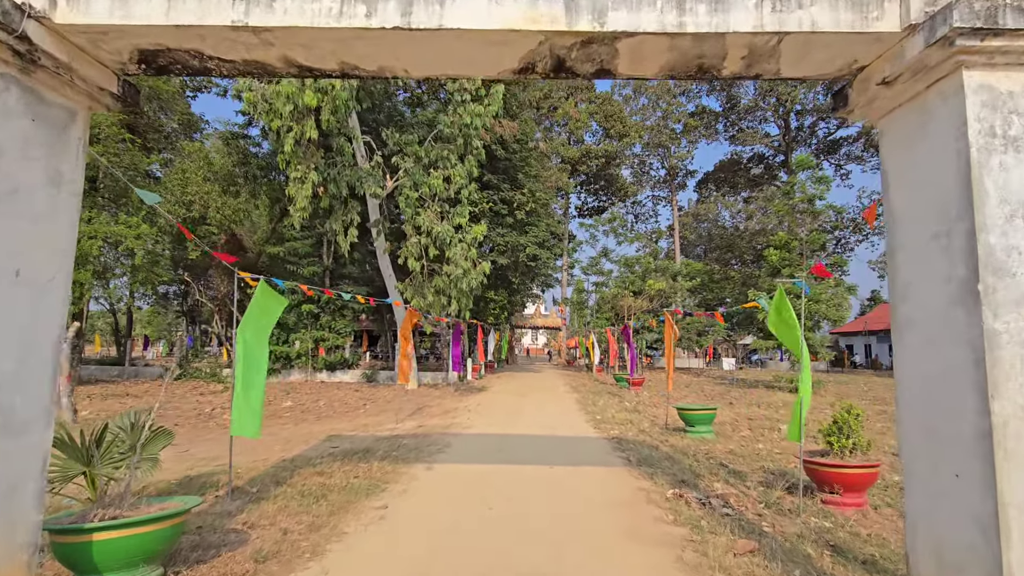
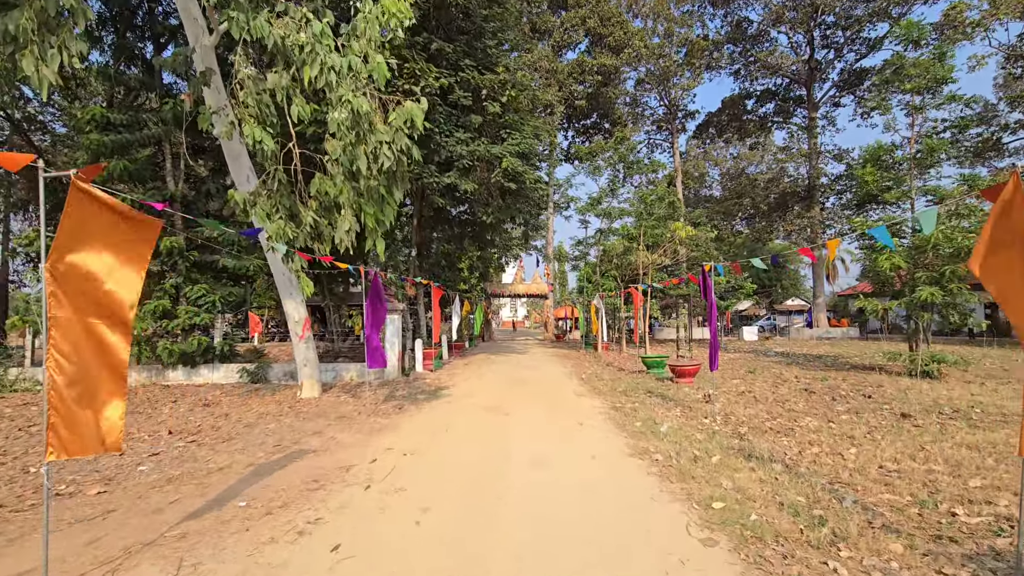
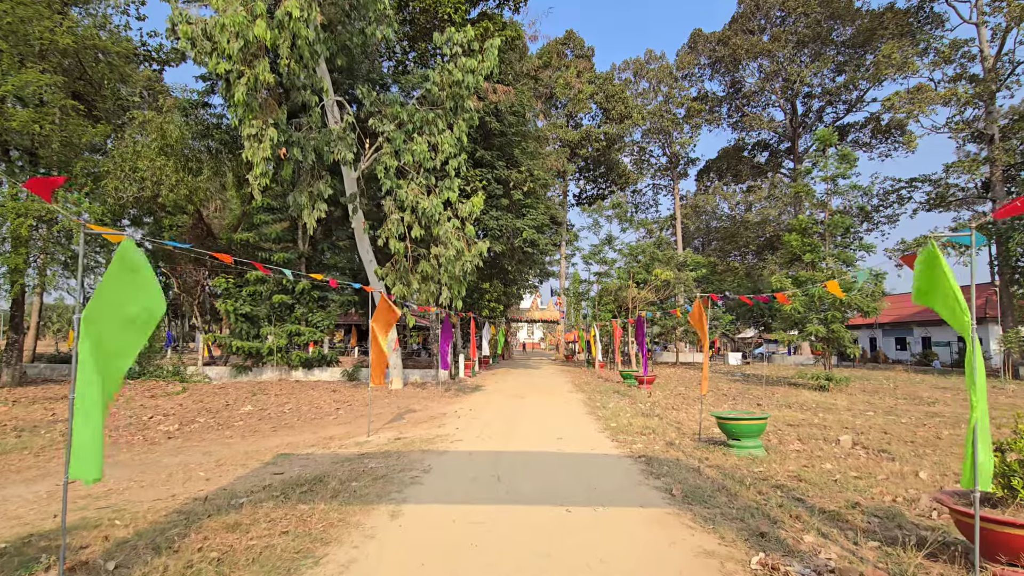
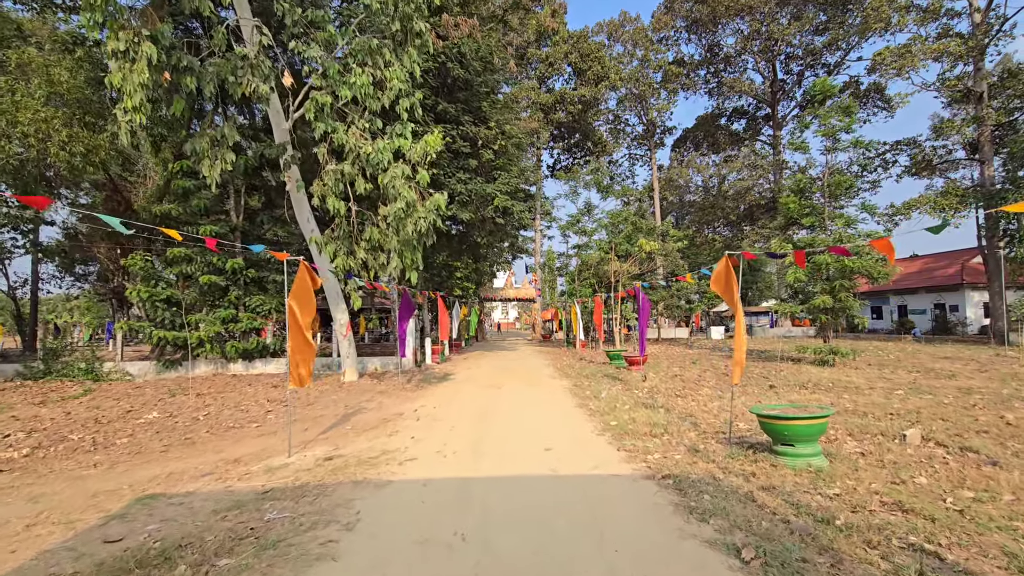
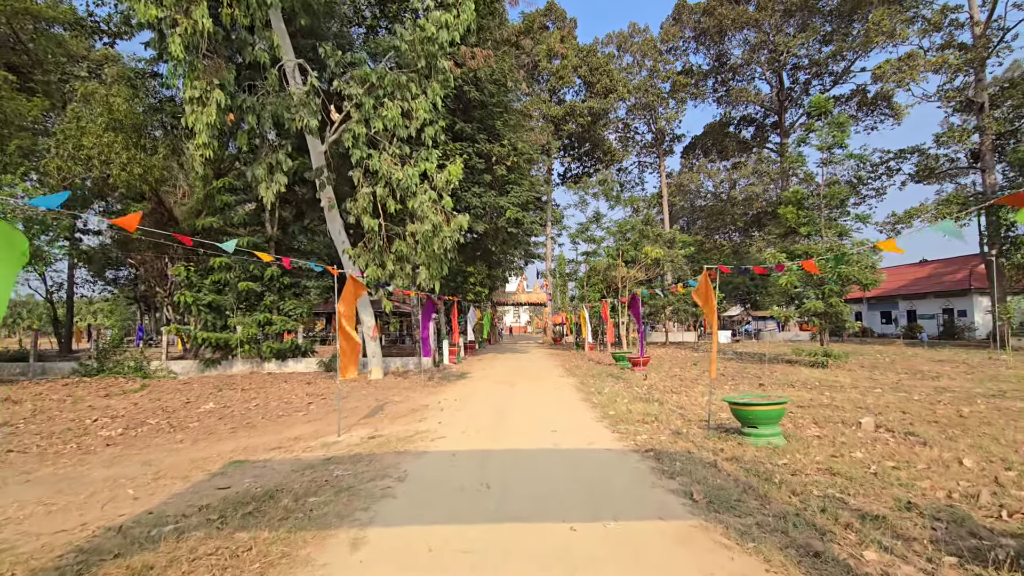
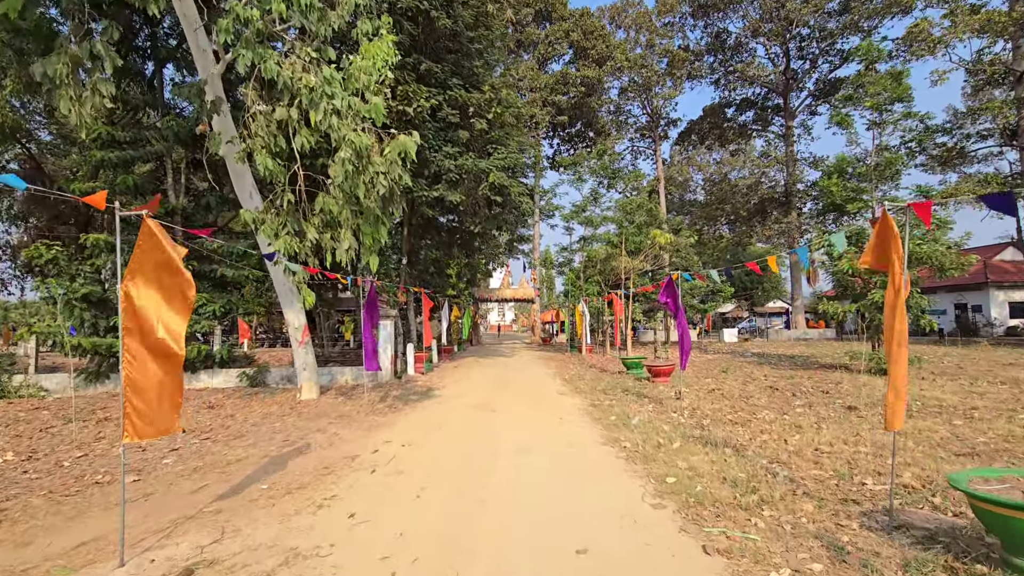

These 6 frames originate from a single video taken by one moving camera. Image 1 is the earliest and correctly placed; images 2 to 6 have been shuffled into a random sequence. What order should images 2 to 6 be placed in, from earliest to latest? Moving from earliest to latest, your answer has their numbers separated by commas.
3, 5, 4, 6, 2
